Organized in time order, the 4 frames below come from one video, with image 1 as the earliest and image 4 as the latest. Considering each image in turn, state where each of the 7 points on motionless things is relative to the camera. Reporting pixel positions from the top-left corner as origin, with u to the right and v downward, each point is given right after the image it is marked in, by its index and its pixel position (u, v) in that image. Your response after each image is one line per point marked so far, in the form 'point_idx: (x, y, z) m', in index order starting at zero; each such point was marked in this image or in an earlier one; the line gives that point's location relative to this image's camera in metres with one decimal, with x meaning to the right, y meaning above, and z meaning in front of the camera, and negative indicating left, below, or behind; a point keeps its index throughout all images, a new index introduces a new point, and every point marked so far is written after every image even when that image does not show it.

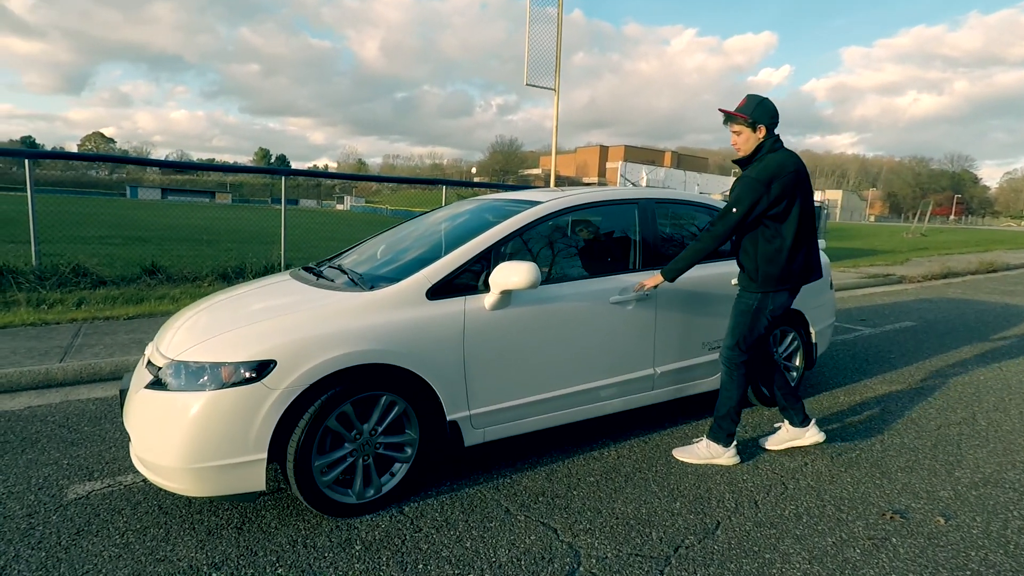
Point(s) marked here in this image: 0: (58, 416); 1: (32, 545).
0: (-3.2, -0.9, +4.0) m
1: (-2.1, -1.1, +2.5) m
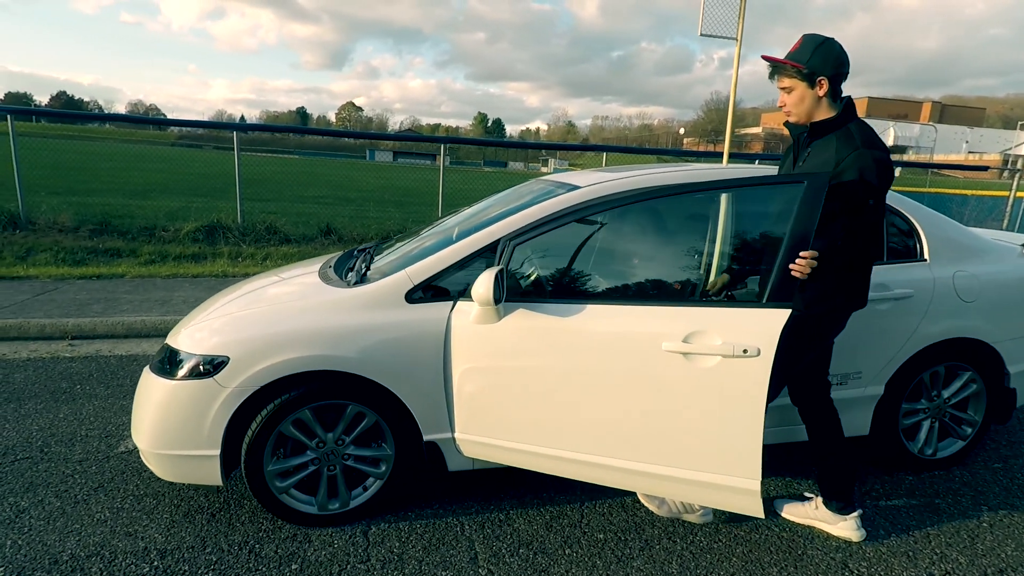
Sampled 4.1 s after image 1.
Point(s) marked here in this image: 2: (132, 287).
0: (-2.7, -0.6, +4.5) m
1: (-2.2, -1.0, +2.8) m
2: (-4.5, 0.0, +6.7) m
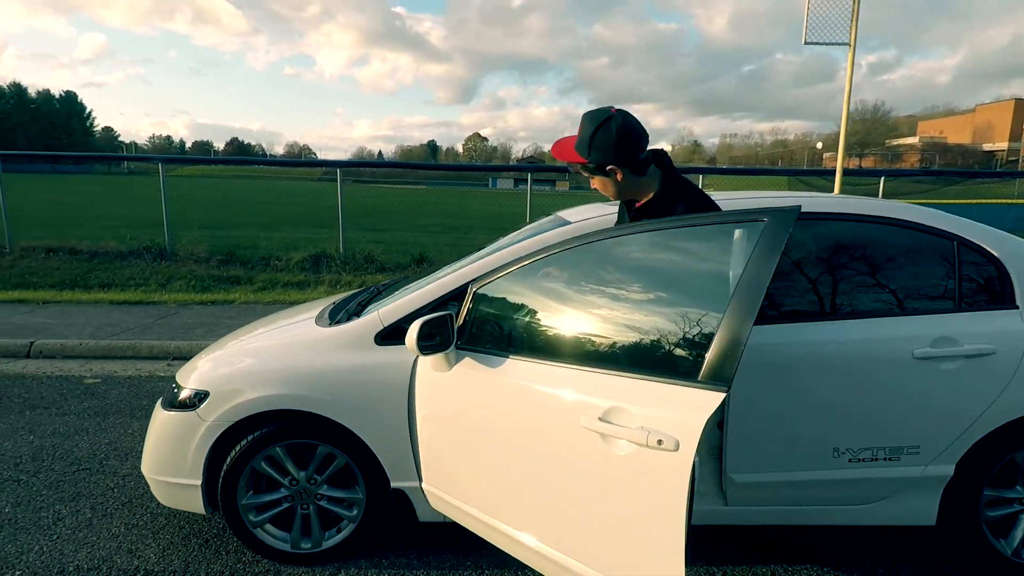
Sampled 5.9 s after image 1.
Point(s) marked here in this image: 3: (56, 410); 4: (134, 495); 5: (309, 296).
0: (-2.4, -0.9, +4.9) m
1: (-2.3, -1.2, +3.1) m
2: (-3.6, -0.3, +7.4) m
3: (-3.5, -0.9, +4.3) m
4: (-2.1, -1.2, +3.2) m
5: (-3.1, -0.1, +8.7) m
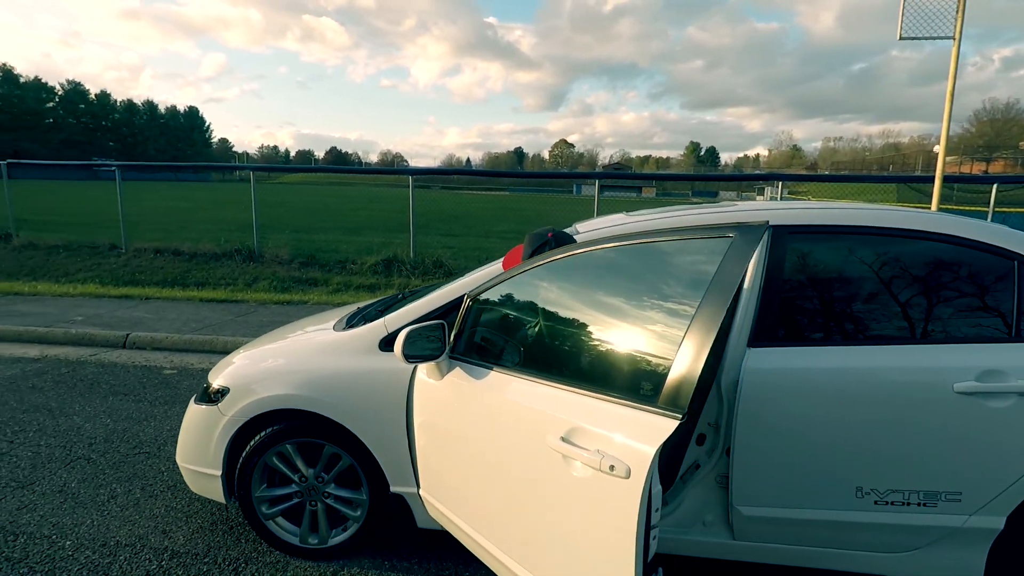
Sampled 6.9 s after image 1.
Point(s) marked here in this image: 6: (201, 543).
0: (-2.0, -0.9, +5.2) m
1: (-2.2, -1.2, +3.4) m
2: (-2.9, -0.3, +7.9) m
3: (-3.2, -0.9, +4.8) m
4: (-2.0, -1.2, +3.4) m
5: (-2.2, -0.2, +9.1) m
6: (-1.5, -1.3, +2.8) m
